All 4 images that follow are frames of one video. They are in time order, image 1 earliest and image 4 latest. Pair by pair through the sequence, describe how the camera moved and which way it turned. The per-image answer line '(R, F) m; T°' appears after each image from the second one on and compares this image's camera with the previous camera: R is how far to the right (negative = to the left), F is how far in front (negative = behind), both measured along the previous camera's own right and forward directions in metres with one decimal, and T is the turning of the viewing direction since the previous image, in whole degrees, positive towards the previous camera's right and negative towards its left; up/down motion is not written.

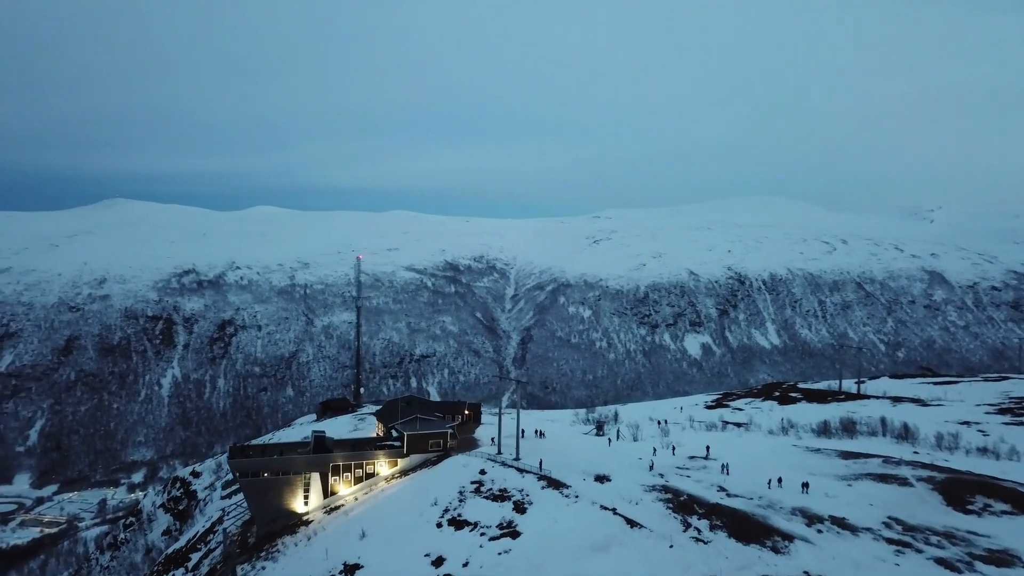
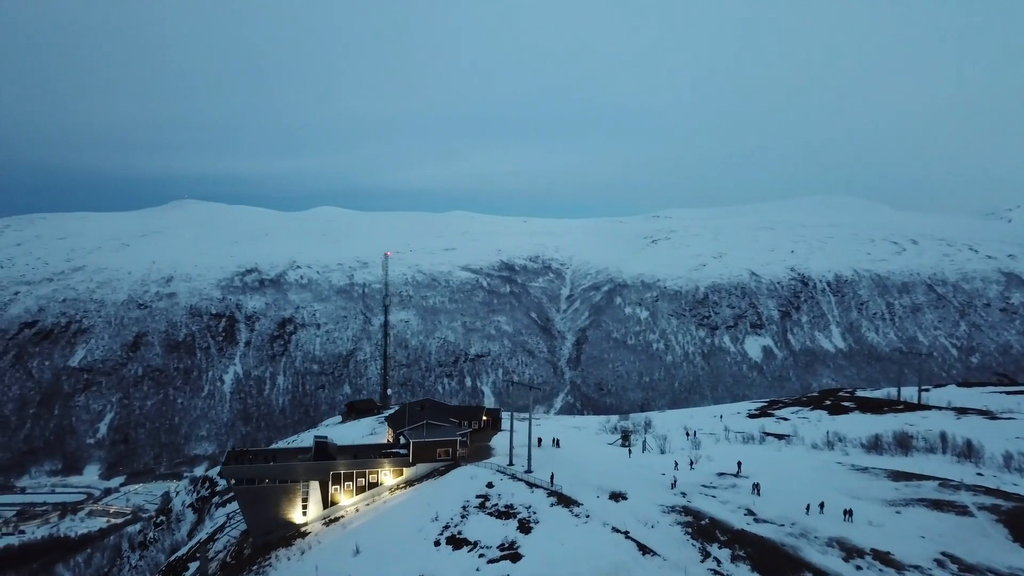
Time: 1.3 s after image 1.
(+1.5, +1.9) m; -4°
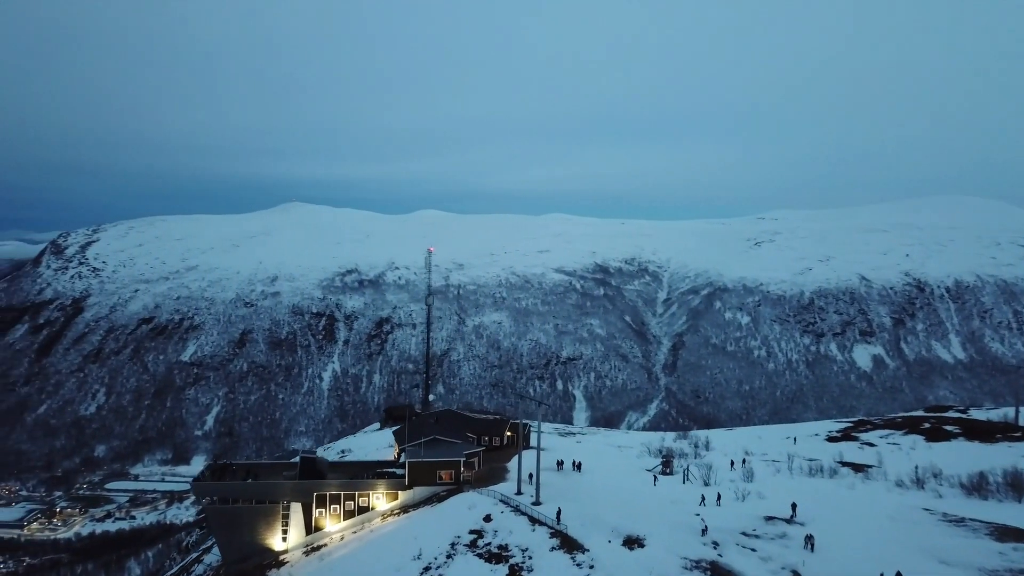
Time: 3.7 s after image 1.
(+2.8, +3.7) m; -8°
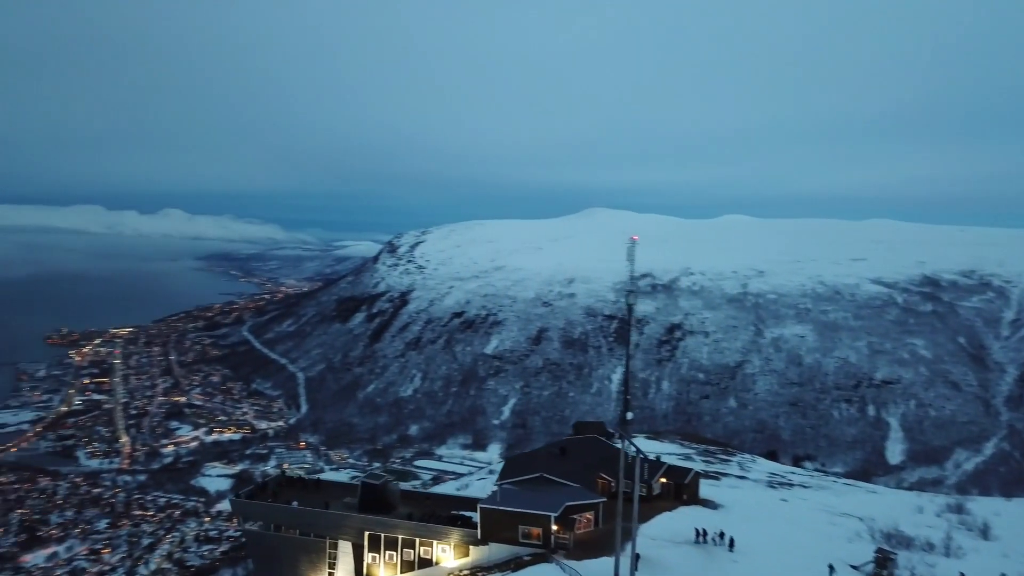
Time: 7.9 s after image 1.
(+4.1, +7.3) m; -23°
